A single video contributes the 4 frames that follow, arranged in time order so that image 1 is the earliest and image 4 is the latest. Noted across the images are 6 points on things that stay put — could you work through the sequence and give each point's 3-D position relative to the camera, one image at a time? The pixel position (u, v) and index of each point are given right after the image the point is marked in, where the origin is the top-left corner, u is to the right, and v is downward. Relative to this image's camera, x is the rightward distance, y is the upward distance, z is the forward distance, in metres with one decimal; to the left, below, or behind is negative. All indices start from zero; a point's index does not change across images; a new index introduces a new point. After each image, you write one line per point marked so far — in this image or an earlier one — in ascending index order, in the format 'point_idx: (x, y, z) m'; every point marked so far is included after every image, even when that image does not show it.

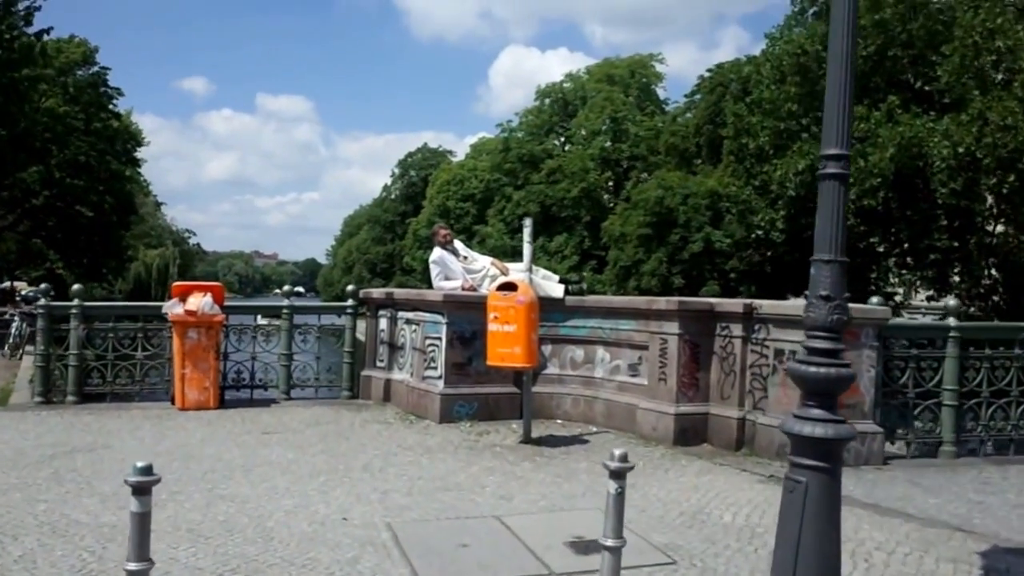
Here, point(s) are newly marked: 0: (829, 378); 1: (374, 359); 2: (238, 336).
0: (+1.3, -0.4, +4.3) m
1: (-1.6, -0.9, +12.5) m
2: (-3.2, -0.6, +12.3) m
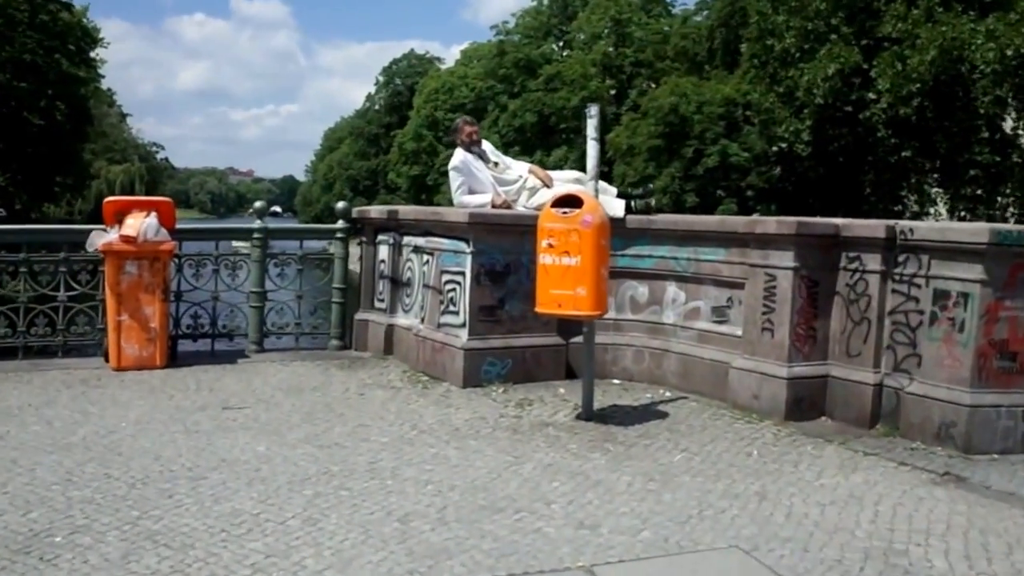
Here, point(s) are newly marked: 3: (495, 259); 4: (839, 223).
0: (+1.8, -0.2, +1.7) m
1: (-1.3, -0.1, +9.8) m
2: (-2.9, +0.2, +9.5) m
3: (-0.1, +0.2, +8.1) m
4: (+2.3, +0.4, +7.2) m
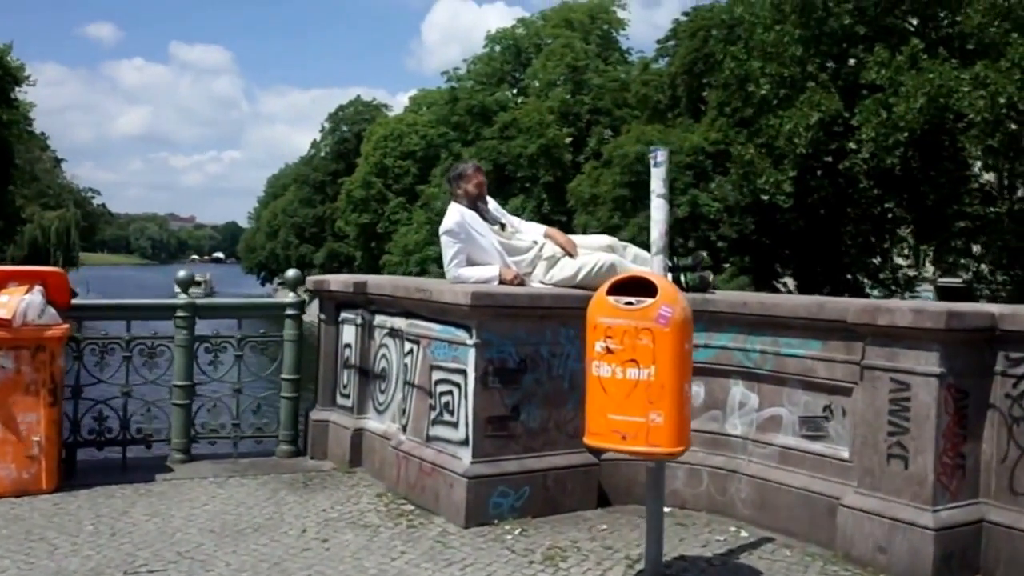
0: (+2.2, -0.5, -0.4) m
1: (-1.3, -0.8, +7.6) m
2: (-2.9, -0.5, +7.2) m
3: (0.0, -0.4, +6.0) m
4: (+2.4, -0.1, +5.2) m
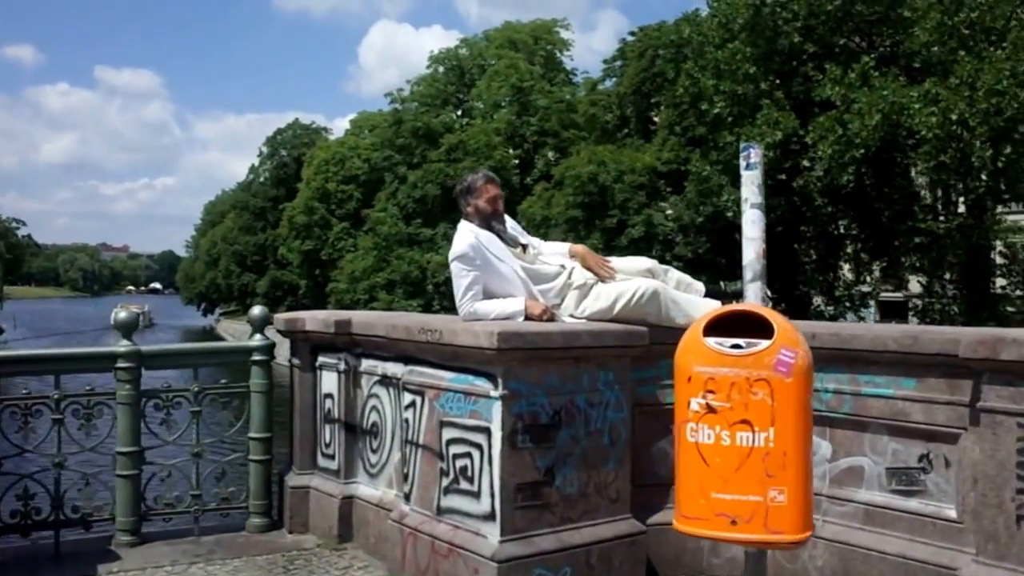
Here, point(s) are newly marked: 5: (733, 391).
0: (+2.7, -0.5, -1.4) m
1: (-1.2, -1.0, +6.4) m
2: (-2.7, -0.7, +5.9) m
3: (+0.1, -0.5, +4.9) m
4: (+2.6, -0.2, +4.2) m
5: (+0.7, -0.3, +3.5) m
